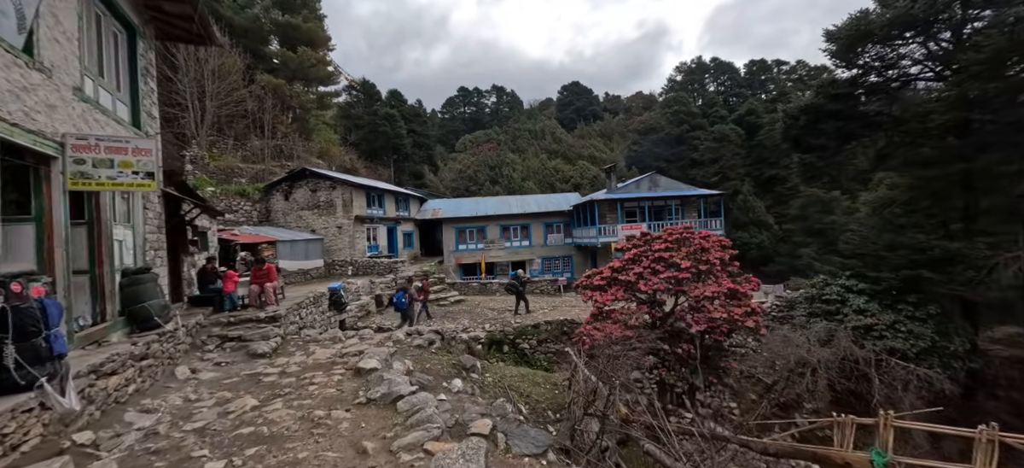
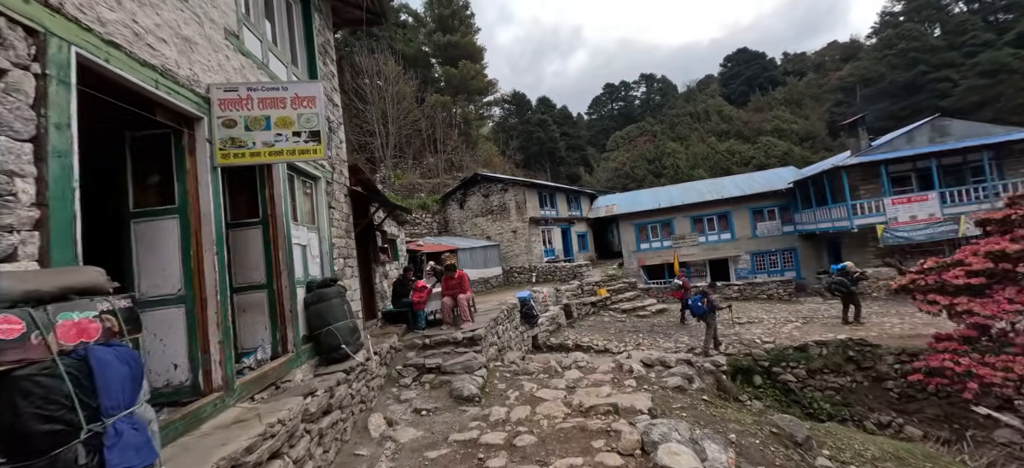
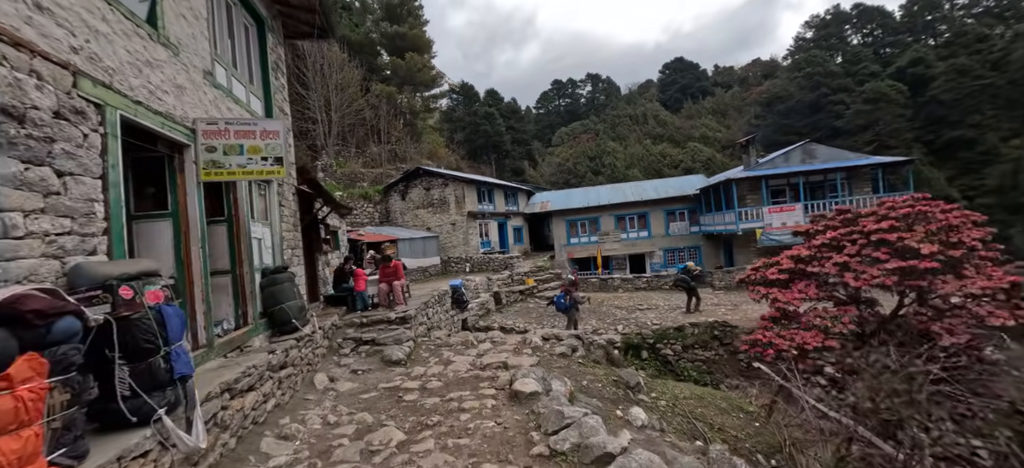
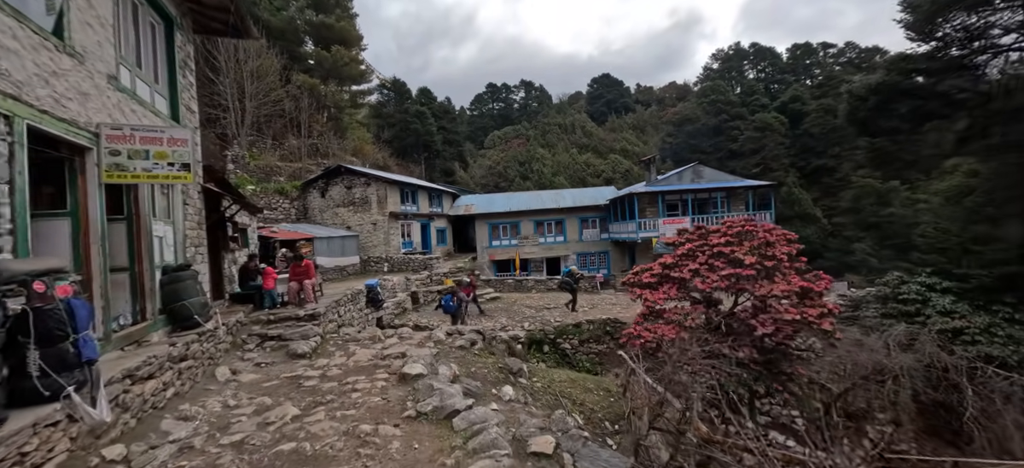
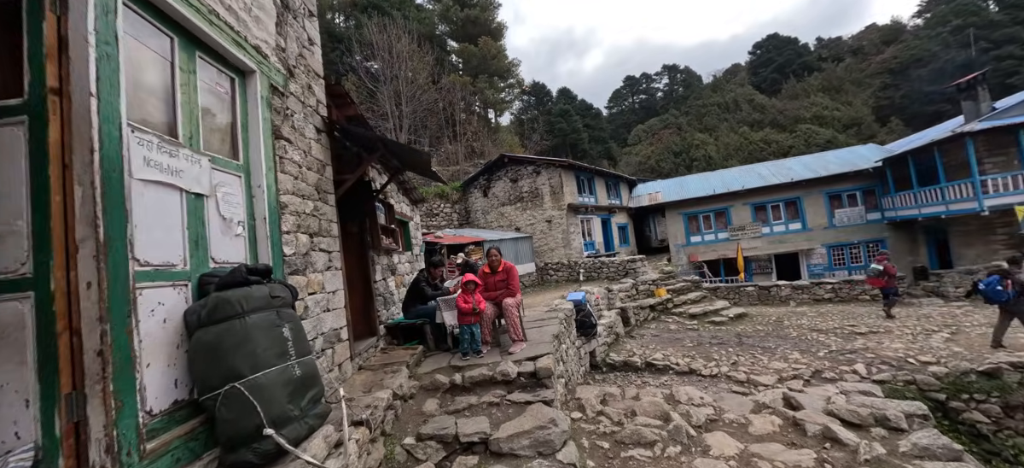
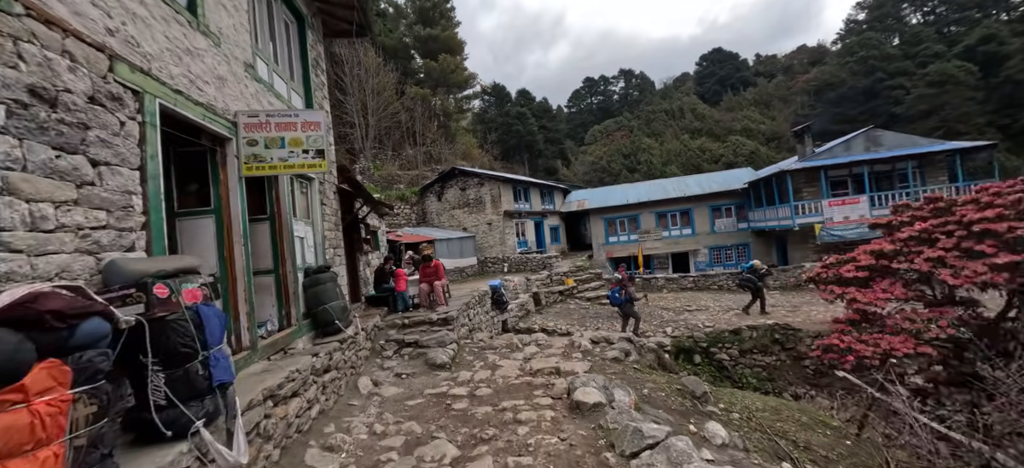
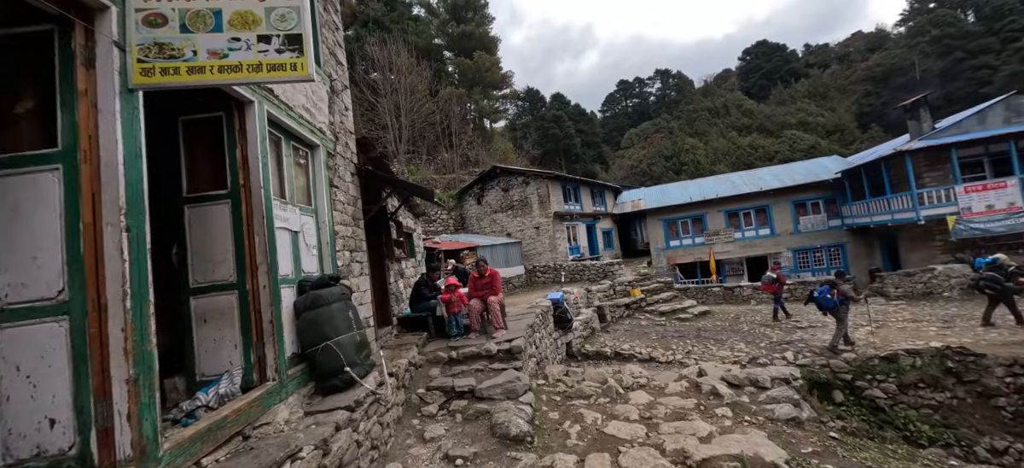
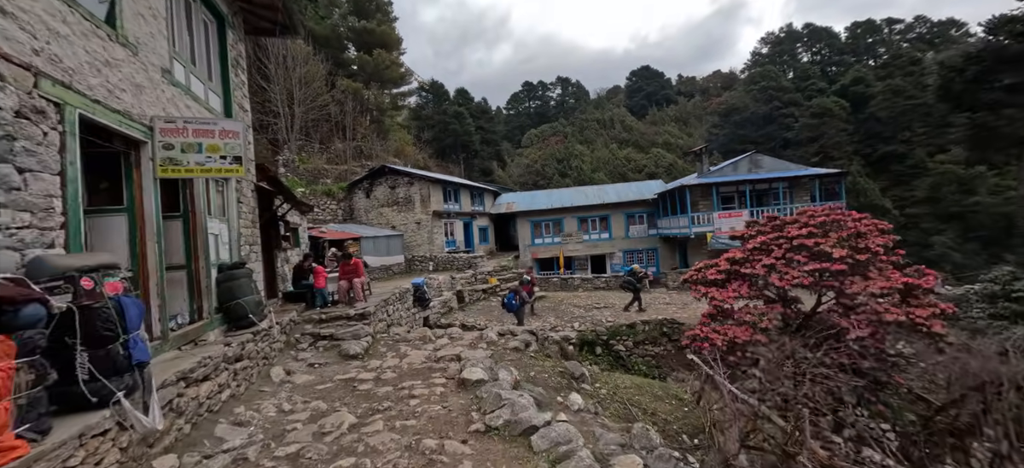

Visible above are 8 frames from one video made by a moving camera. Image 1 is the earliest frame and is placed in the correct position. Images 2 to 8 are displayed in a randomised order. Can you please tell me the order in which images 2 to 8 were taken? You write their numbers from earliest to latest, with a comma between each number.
4, 8, 3, 6, 2, 7, 5
